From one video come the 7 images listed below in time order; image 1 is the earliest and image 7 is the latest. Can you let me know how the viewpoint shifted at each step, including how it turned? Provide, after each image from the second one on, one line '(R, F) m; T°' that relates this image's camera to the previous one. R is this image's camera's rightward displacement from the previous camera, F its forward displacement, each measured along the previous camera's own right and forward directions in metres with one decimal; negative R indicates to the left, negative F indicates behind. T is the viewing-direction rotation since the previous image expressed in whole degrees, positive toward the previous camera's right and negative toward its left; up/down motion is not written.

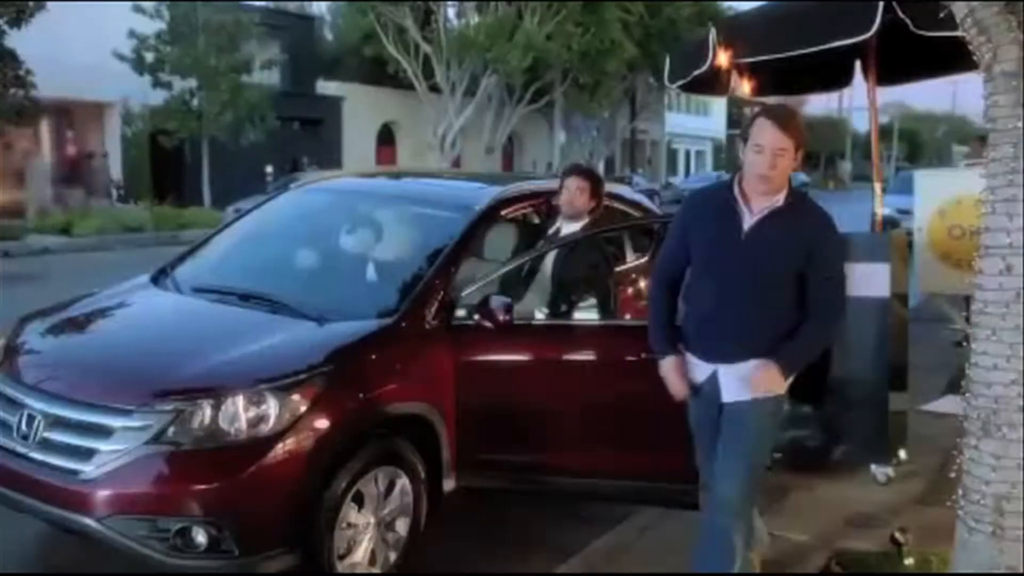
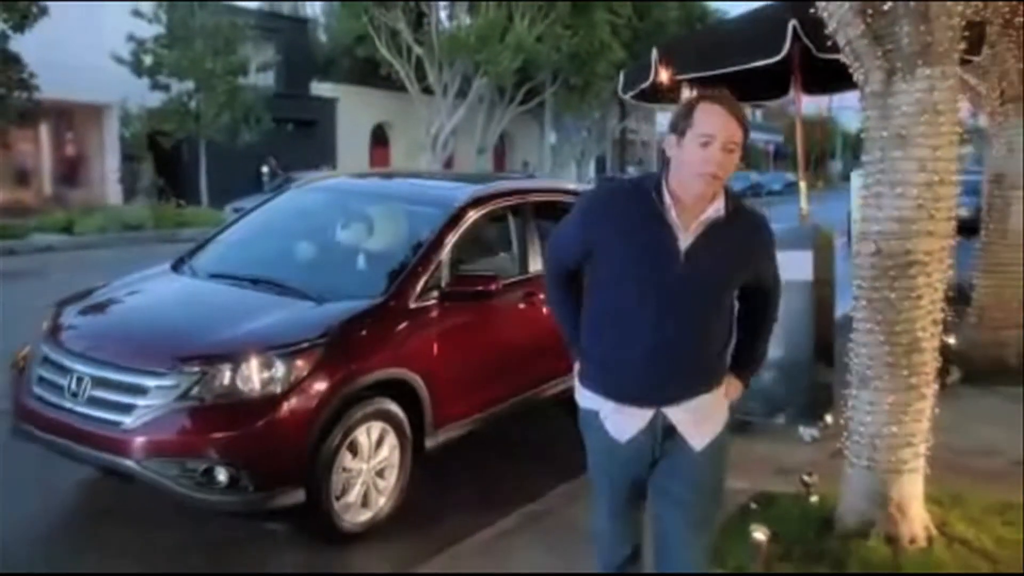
(+0.1, -0.7) m; 0°
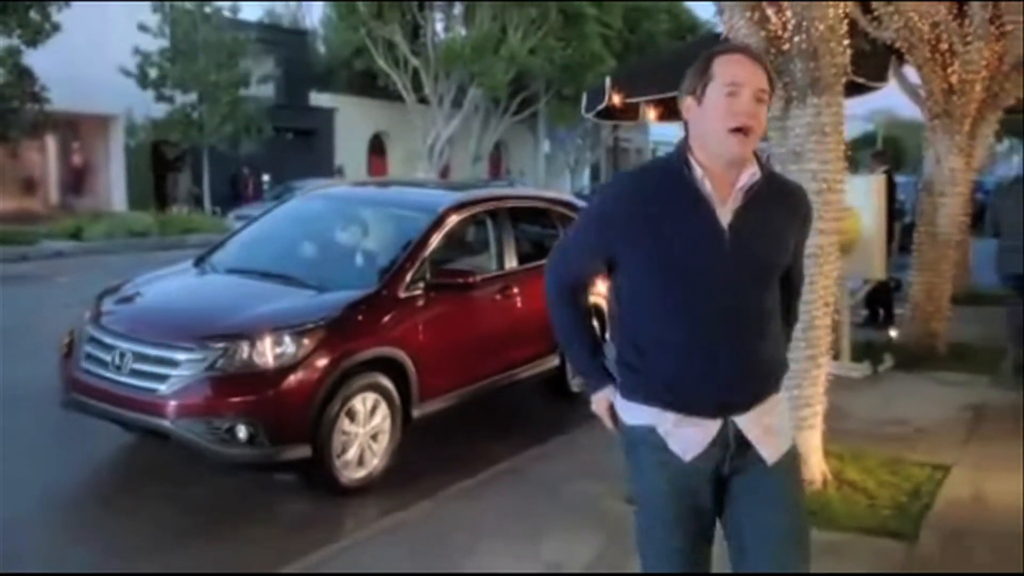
(+0.1, -0.8) m; 0°
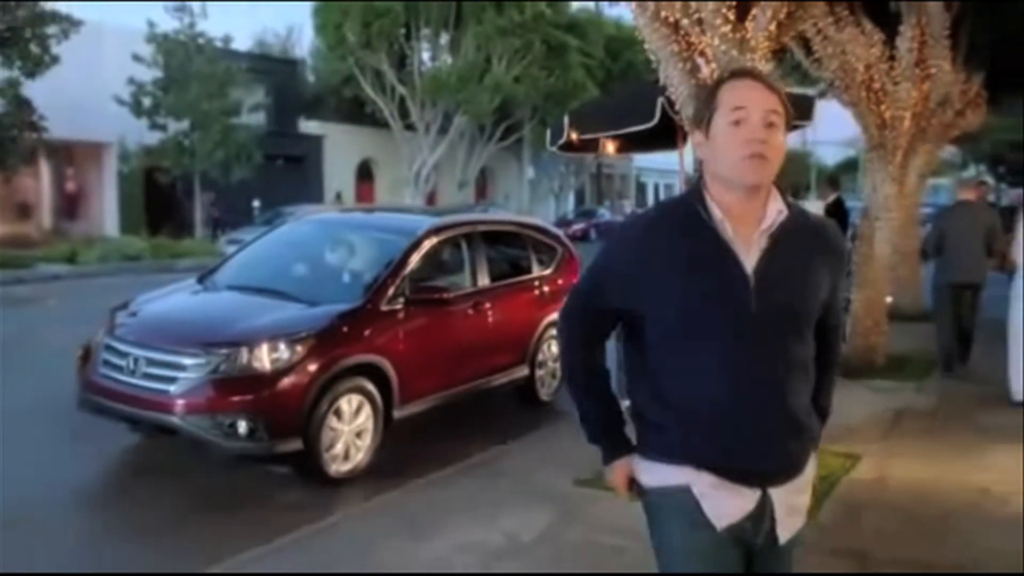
(+0.1, -0.7) m; +1°
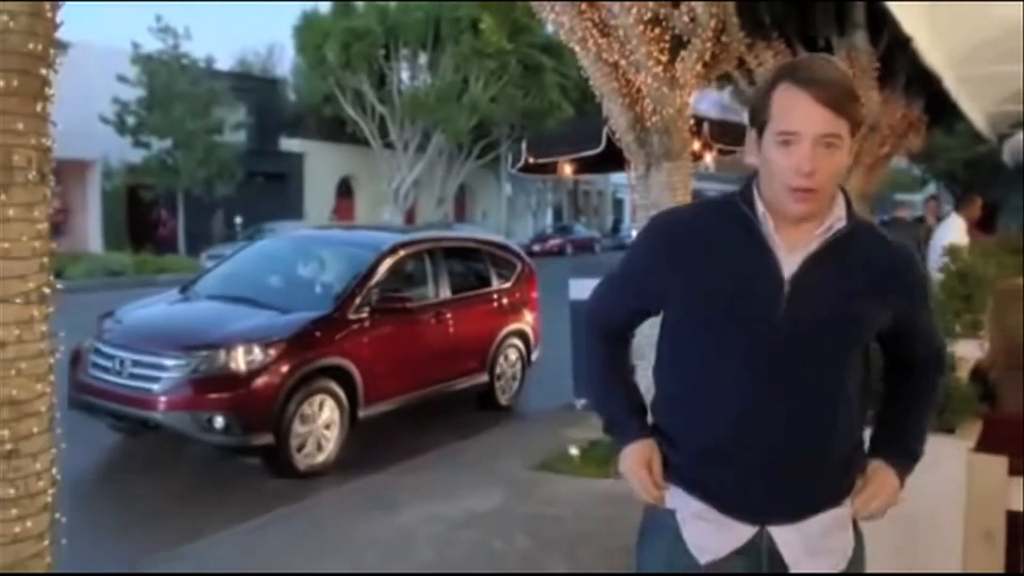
(+0.1, -0.7) m; +1°
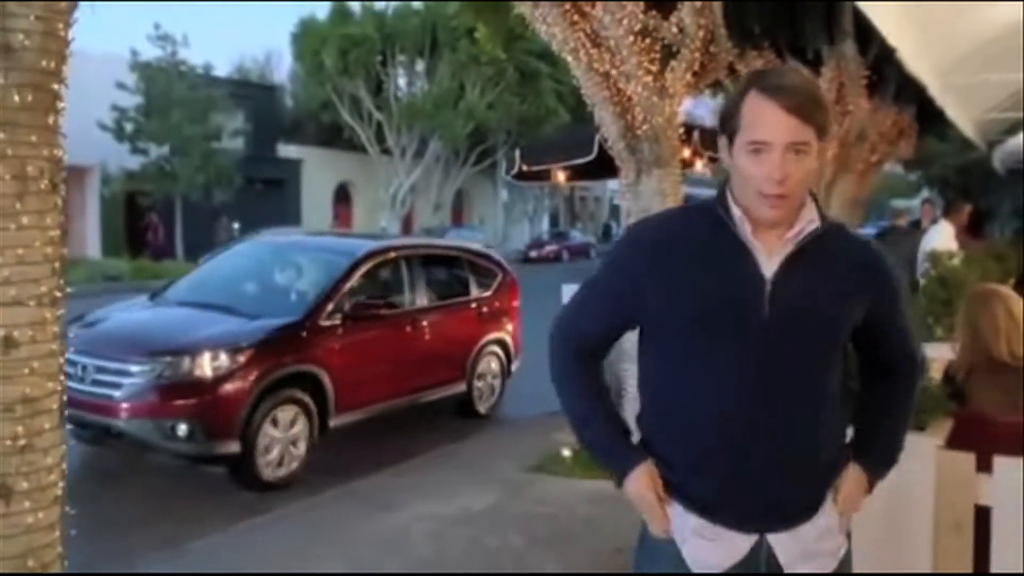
(0.0, -0.1) m; 0°
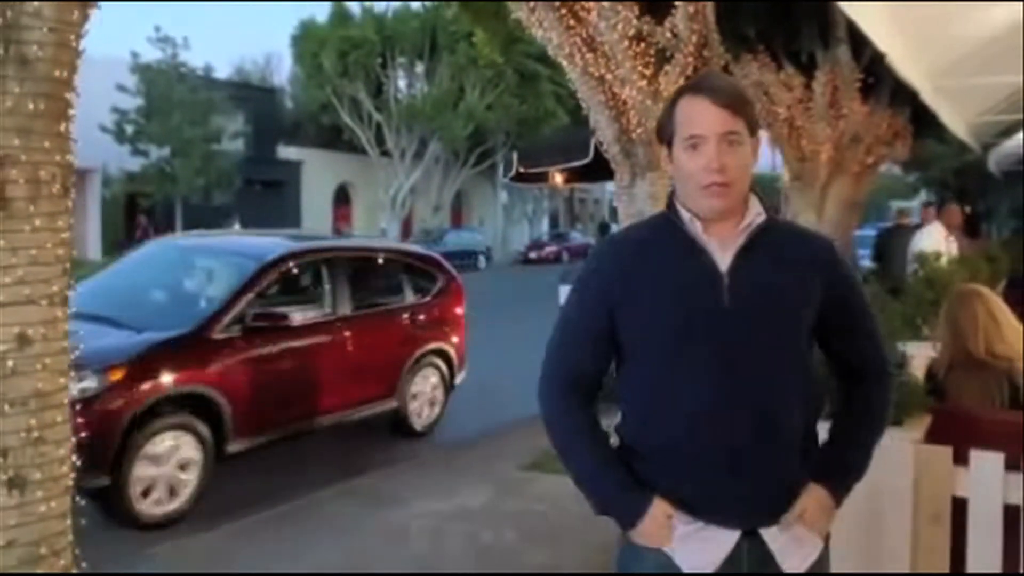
(0.0, -0.1) m; 0°
